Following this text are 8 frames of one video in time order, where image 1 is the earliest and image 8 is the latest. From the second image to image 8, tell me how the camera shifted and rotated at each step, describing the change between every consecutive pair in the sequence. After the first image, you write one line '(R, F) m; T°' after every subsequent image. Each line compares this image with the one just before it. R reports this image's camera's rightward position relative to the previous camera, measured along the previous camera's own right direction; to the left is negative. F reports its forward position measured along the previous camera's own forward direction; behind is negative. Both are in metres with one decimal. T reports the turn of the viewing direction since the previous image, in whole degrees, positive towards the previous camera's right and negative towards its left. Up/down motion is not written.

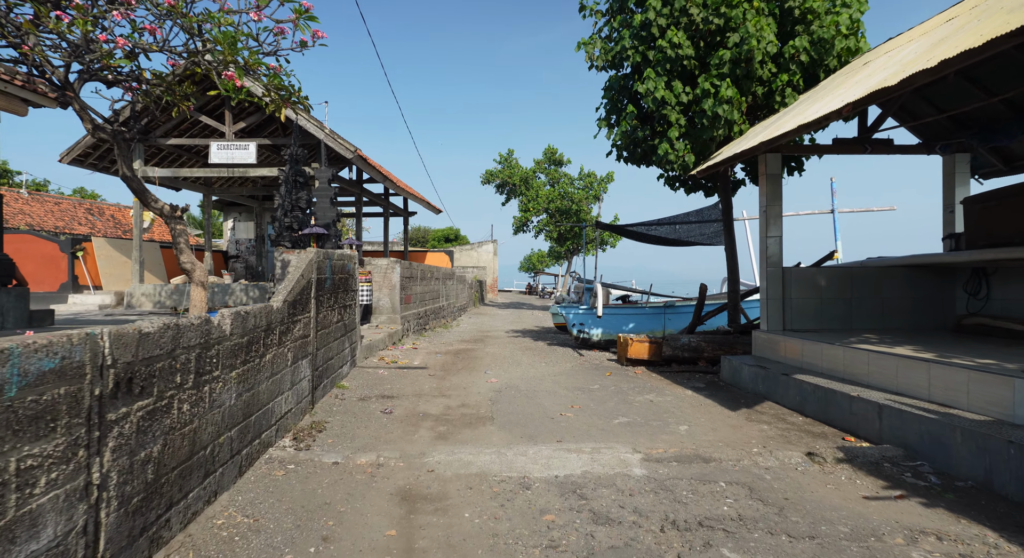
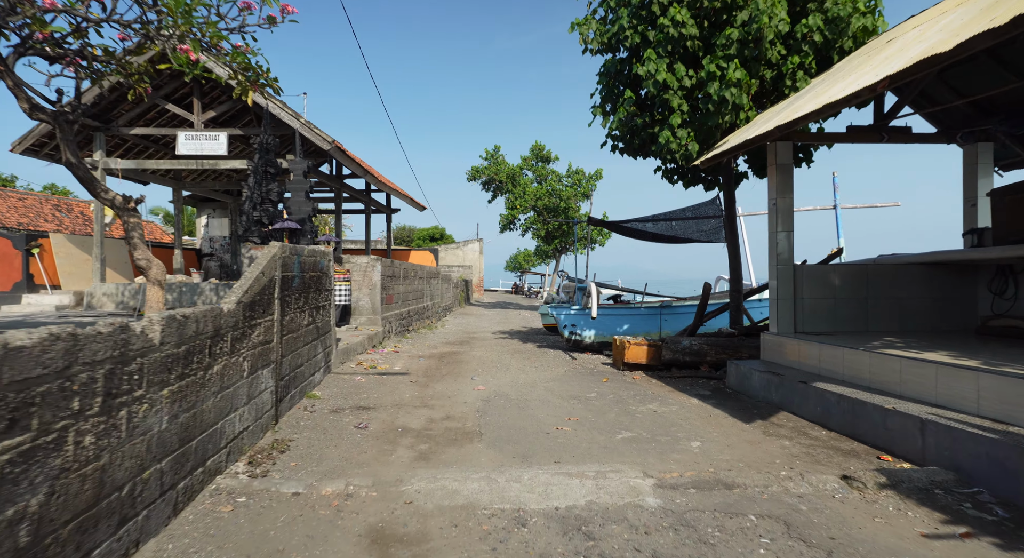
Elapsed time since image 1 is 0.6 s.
(0.0, +0.6) m; +2°
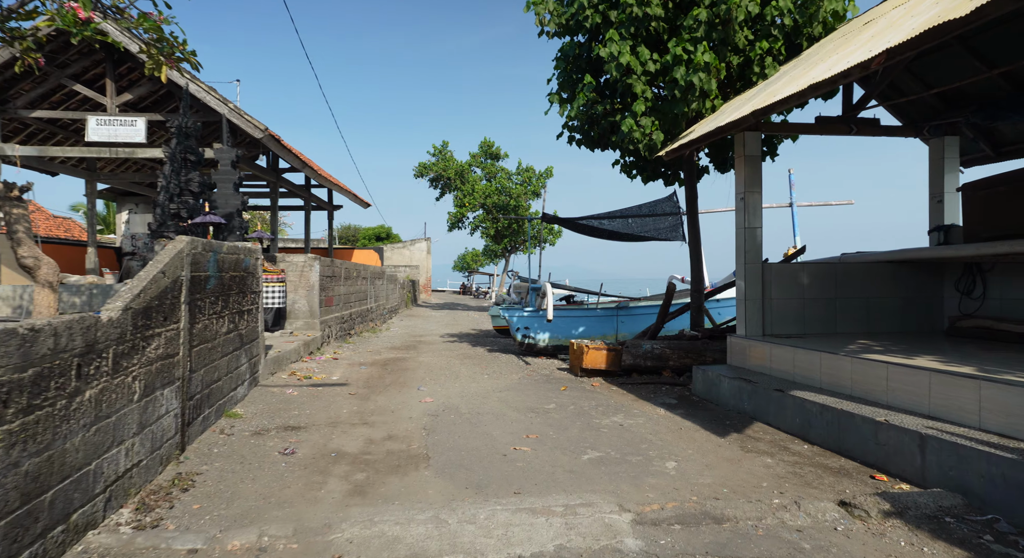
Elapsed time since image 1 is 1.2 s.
(0.0, +0.6) m; +5°
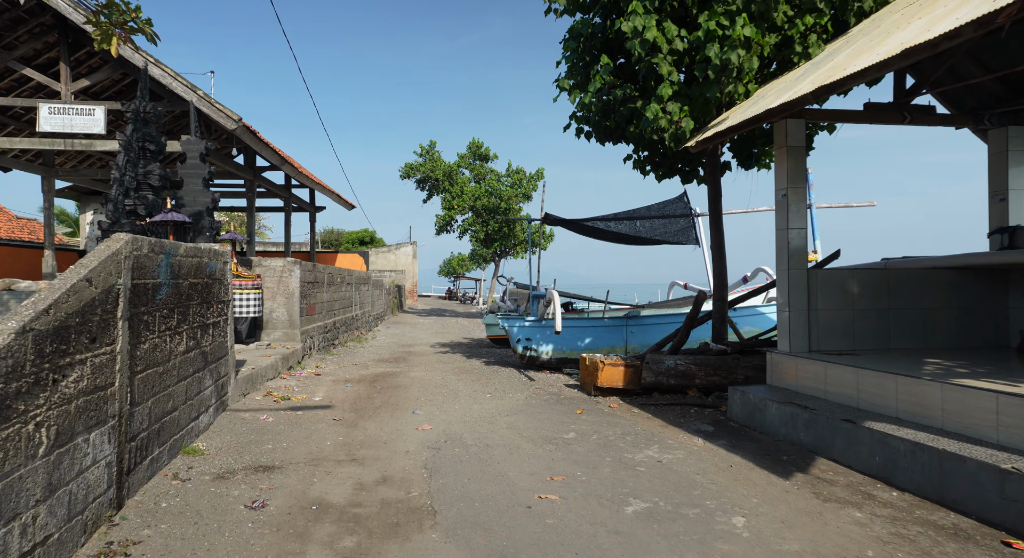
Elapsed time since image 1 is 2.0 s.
(-0.3, +0.9) m; +2°
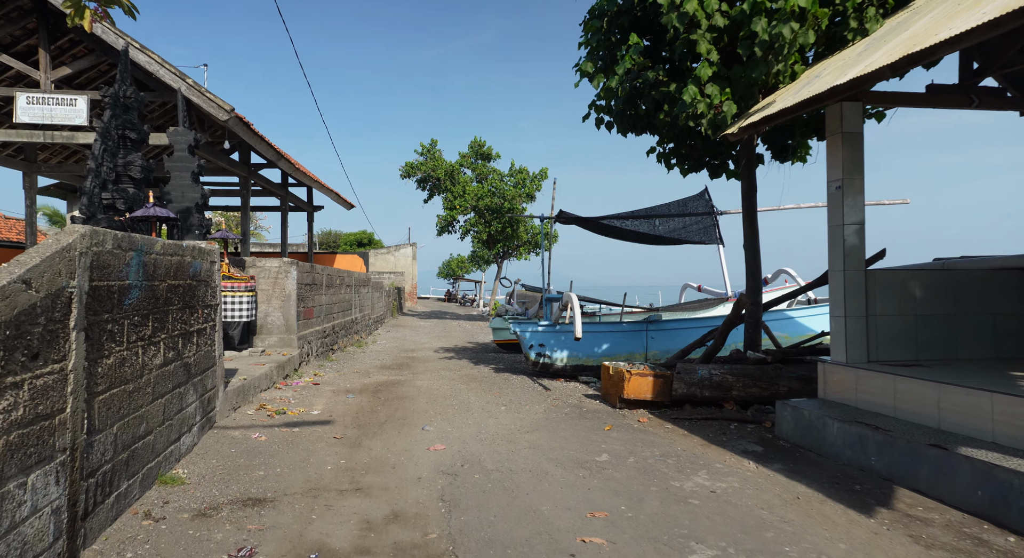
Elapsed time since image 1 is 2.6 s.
(-0.2, +0.6) m; 0°
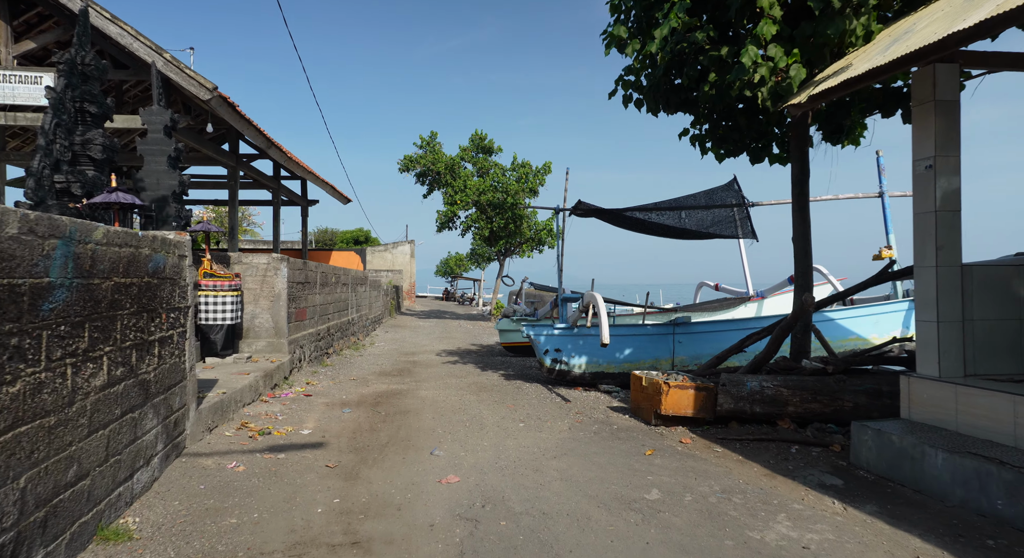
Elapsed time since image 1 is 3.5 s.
(-0.2, +0.8) m; 0°
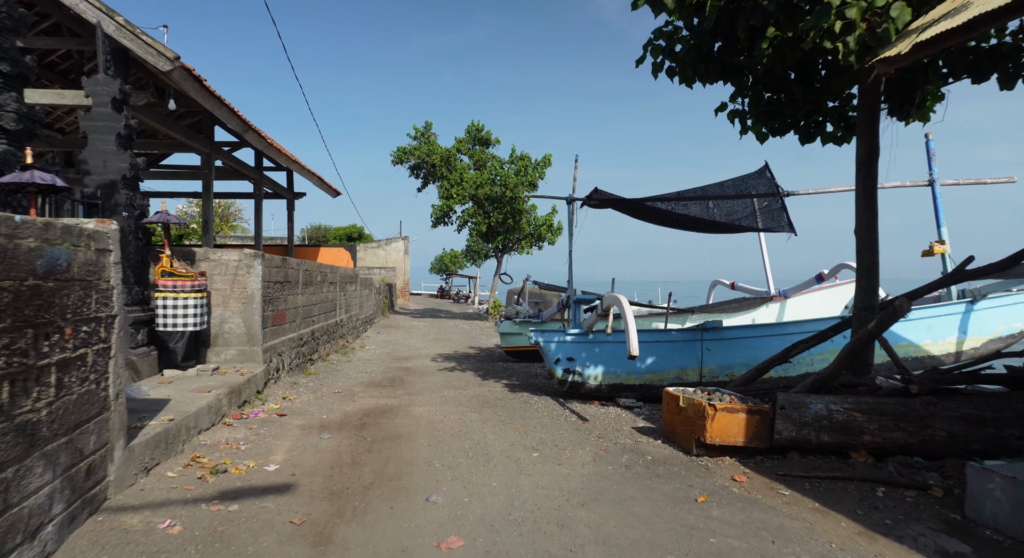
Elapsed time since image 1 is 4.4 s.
(-0.2, +1.0) m; +1°
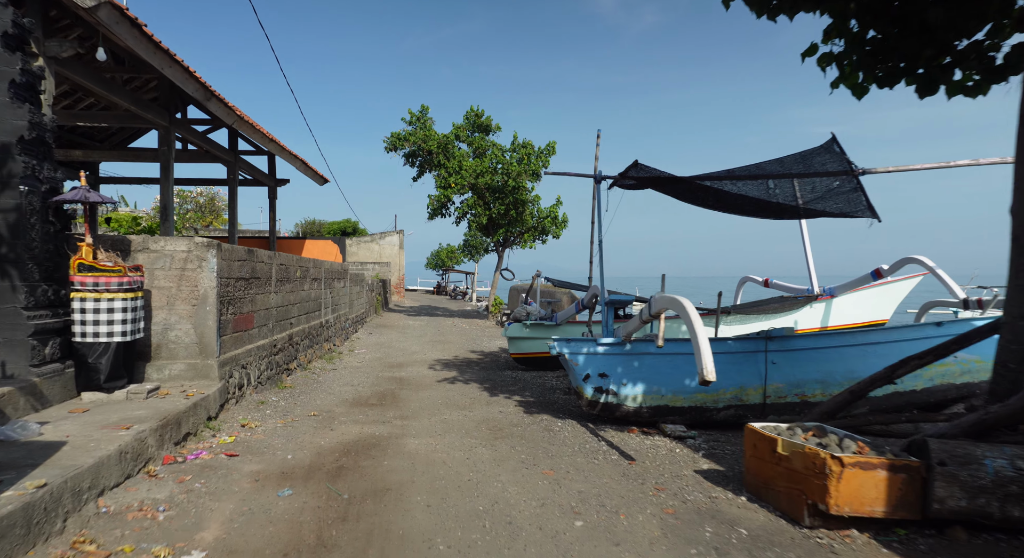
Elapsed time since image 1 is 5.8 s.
(-0.2, +1.4) m; 0°
